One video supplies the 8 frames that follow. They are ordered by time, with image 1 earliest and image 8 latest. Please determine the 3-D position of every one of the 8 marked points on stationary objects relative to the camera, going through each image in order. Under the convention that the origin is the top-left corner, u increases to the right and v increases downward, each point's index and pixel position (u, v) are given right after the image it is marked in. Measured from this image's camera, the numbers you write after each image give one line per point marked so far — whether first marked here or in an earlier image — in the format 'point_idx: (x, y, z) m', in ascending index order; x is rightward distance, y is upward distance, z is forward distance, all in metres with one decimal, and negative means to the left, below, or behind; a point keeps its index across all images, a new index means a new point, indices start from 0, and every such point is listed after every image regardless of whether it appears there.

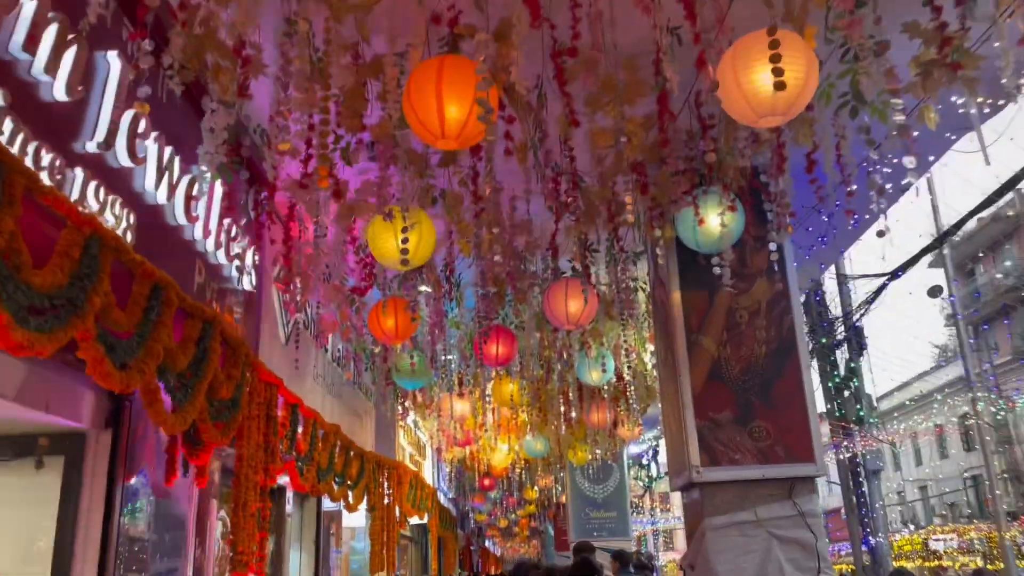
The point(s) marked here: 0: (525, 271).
0: (+0.1, +0.1, +4.6) m
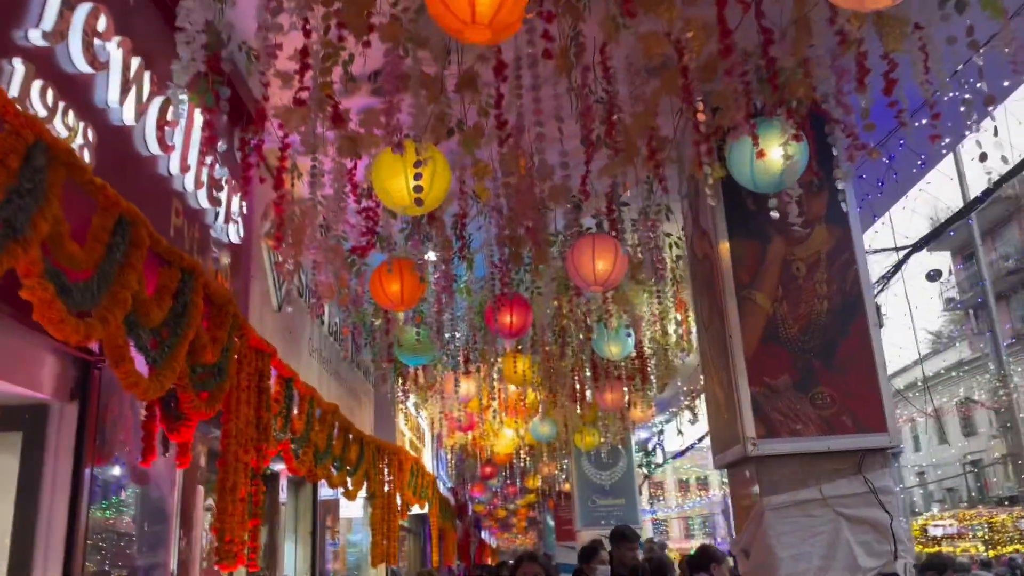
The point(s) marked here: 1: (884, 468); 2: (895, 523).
0: (+0.2, +0.3, +4.1) m
1: (+1.4, -0.7, +3.2) m
2: (+1.4, -0.9, +3.1) m
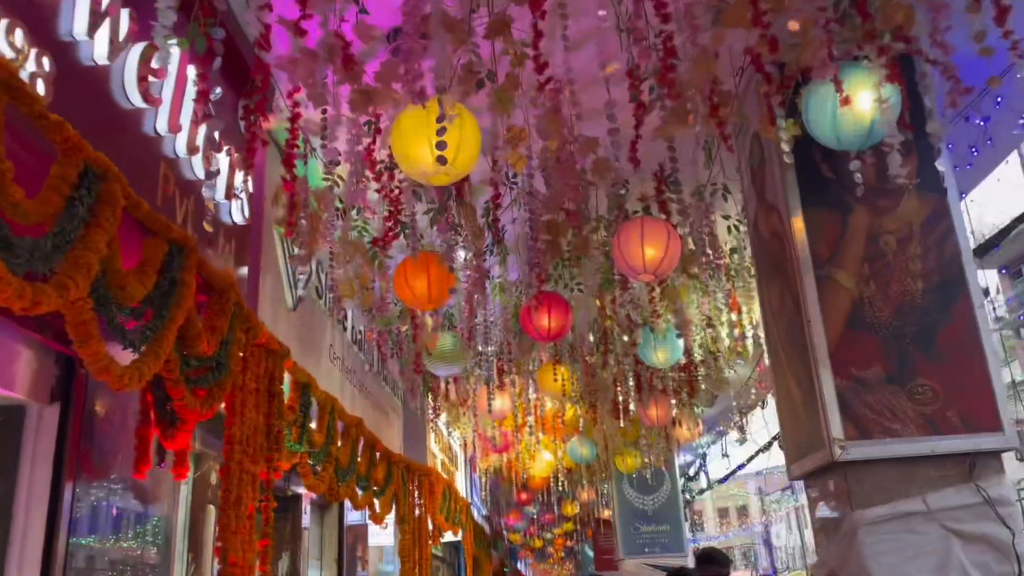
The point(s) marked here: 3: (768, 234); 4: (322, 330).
0: (+0.3, +0.4, +3.7) m
1: (+1.6, -0.6, +2.7) m
2: (+1.6, -0.8, +2.6) m
3: (+1.0, +0.2, +3.2) m
4: (-1.0, -0.2, +4.3) m
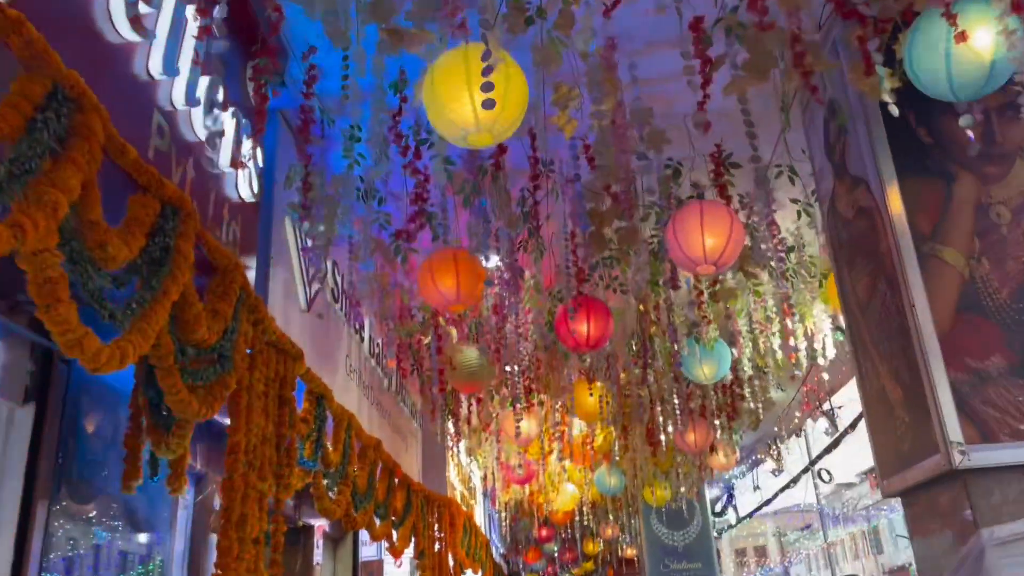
0: (+0.5, +0.4, +3.3) m
1: (+1.7, -0.5, +2.2) m
2: (+1.7, -0.7, +2.1) m
3: (+1.1, +0.3, +2.8) m
4: (-0.8, -0.2, +3.9) m
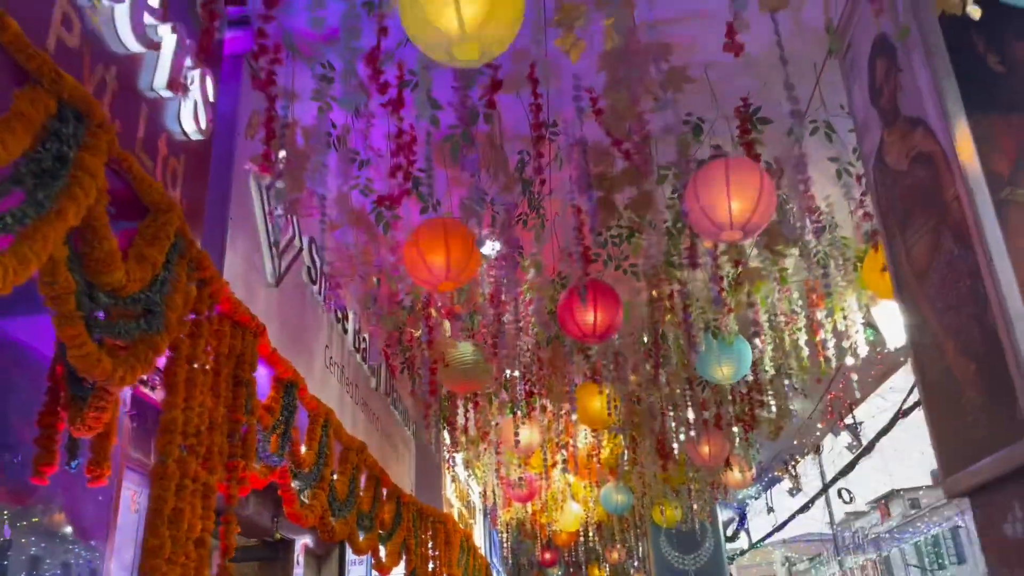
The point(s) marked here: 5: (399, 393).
0: (+0.5, +0.5, +2.9) m
1: (+1.7, -0.4, +1.8) m
2: (+1.7, -0.6, +1.7) m
3: (+1.1, +0.4, +2.4) m
4: (-0.8, -0.2, +3.5) m
5: (-0.7, -0.7, +5.1) m
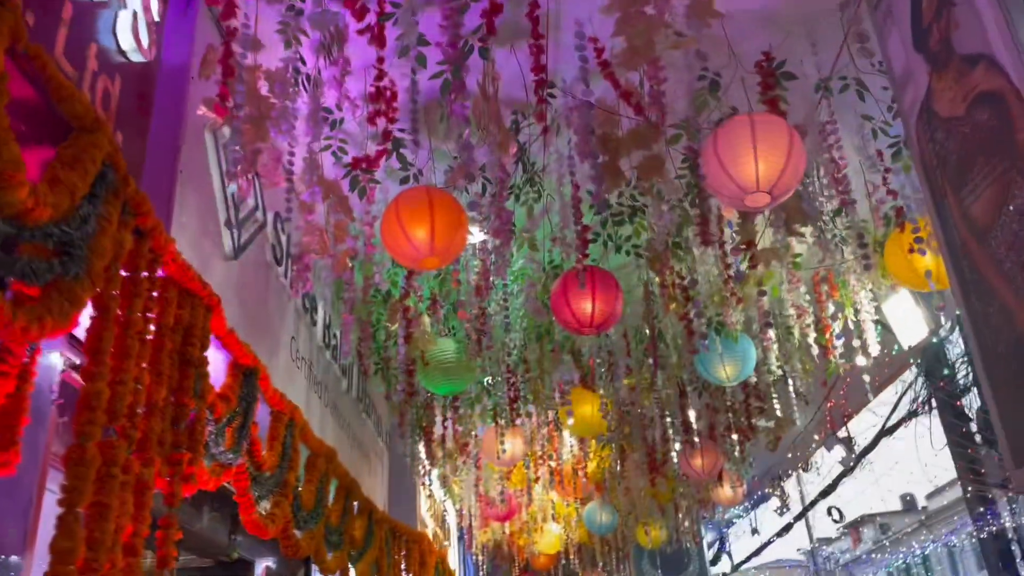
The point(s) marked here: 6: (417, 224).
0: (+0.5, +0.5, +2.6) m
1: (+1.7, -0.3, +1.5) m
2: (+1.7, -0.5, +1.4) m
3: (+1.1, +0.5, +2.1) m
4: (-0.9, -0.1, +3.1) m
5: (-0.8, -0.6, +4.7) m
6: (-0.3, +0.2, +2.7) m
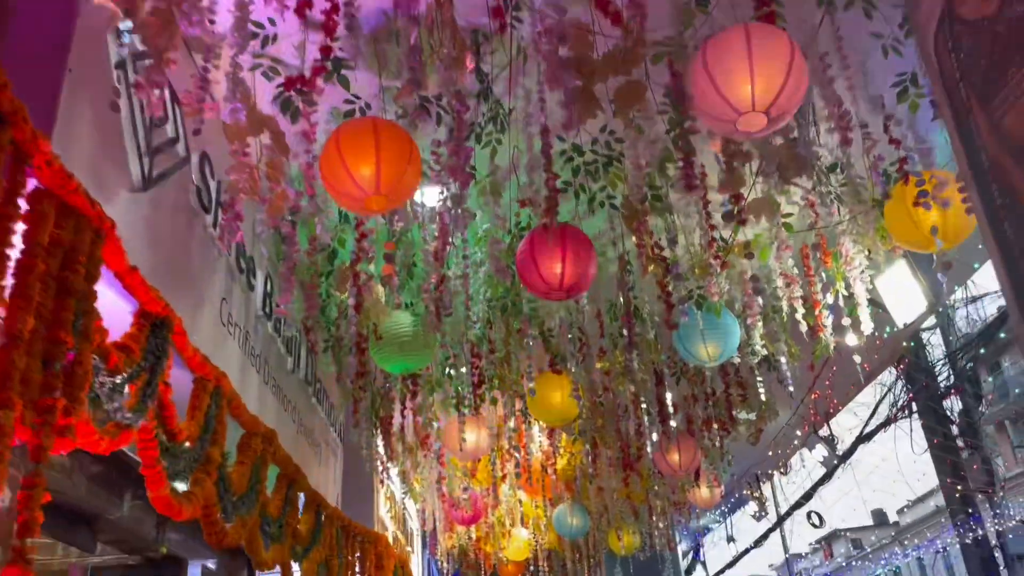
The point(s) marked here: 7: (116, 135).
0: (+0.4, +0.7, +2.3) m
1: (+1.6, -0.1, +1.2) m
2: (+1.6, -0.3, +1.1) m
3: (+1.0, +0.6, +1.8) m
4: (-1.0, +0.1, +2.7) m
5: (-1.0, -0.5, +4.3) m
6: (-0.4, +0.4, +2.3) m
7: (-1.0, +0.4, +2.1) m
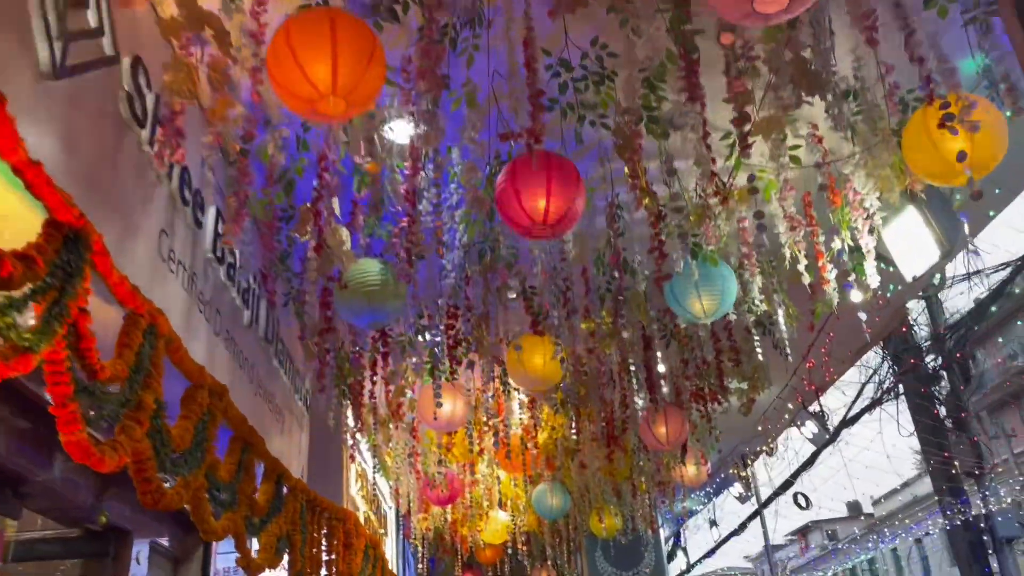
0: (+0.3, +0.9, +1.9) m
1: (+1.6, +0.1, +0.9) m
2: (+1.6, -0.1, +0.8) m
3: (+1.0, +0.8, +1.5) m
4: (-1.1, +0.3, +2.4) m
5: (-1.1, -0.3, +4.0) m
6: (-0.5, +0.6, +2.0) m
7: (-1.0, +0.6, +1.7) m
